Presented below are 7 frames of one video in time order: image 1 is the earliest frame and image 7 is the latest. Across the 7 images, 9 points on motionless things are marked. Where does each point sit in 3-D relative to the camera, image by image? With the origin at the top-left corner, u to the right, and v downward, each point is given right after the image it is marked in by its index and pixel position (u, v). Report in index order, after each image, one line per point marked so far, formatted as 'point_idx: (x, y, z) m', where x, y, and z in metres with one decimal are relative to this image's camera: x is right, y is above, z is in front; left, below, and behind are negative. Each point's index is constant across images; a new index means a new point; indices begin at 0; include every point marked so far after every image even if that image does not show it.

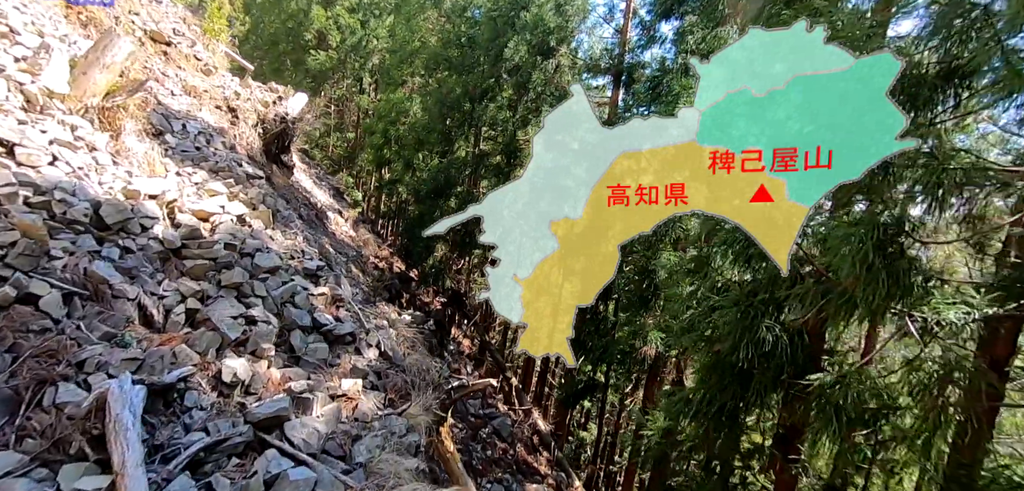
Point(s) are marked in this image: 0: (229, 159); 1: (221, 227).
0: (-3.4, +1.0, +7.0) m
1: (-2.6, +0.2, +5.2) m
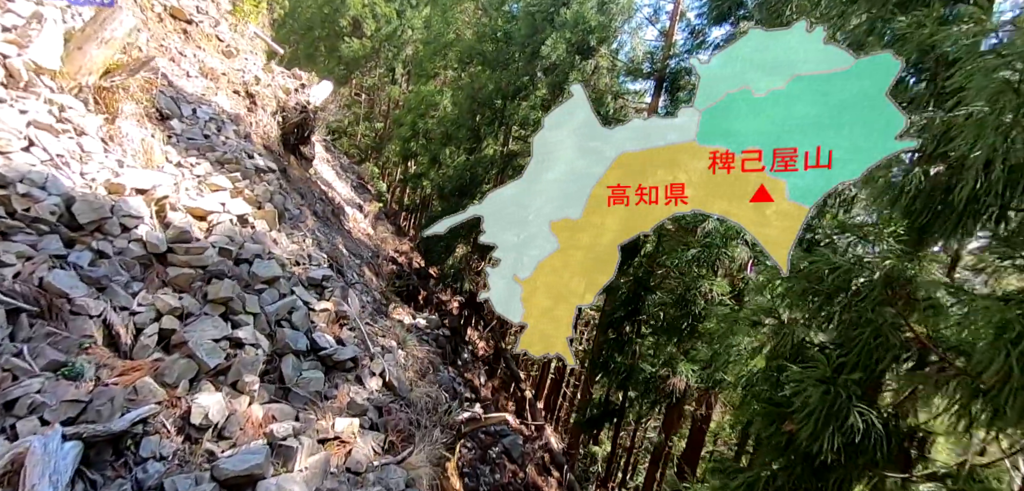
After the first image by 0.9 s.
0: (-3.0, +1.1, +6.4) m
1: (-2.4, +0.1, +4.7) m
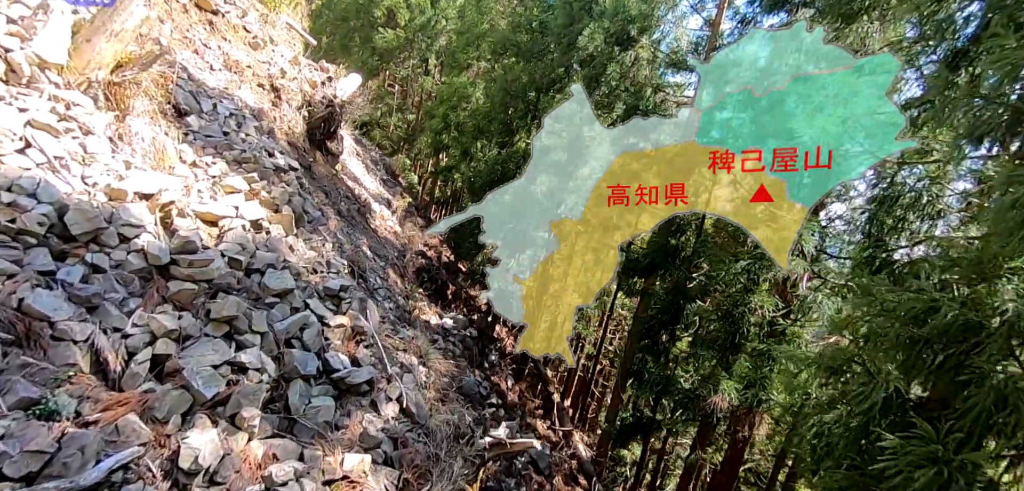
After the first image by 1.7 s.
0: (-2.7, +1.1, +6.1) m
1: (-2.1, +0.1, +4.4) m
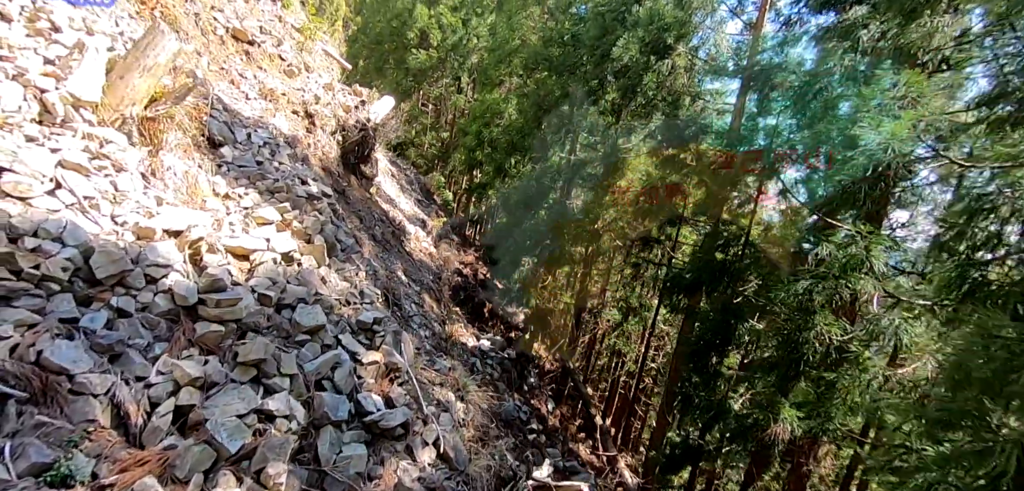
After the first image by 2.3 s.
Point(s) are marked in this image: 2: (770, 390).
0: (-2.3, +0.7, +6.1) m
1: (-1.8, -0.2, +4.2) m
2: (+2.8, -1.6, +6.4) m
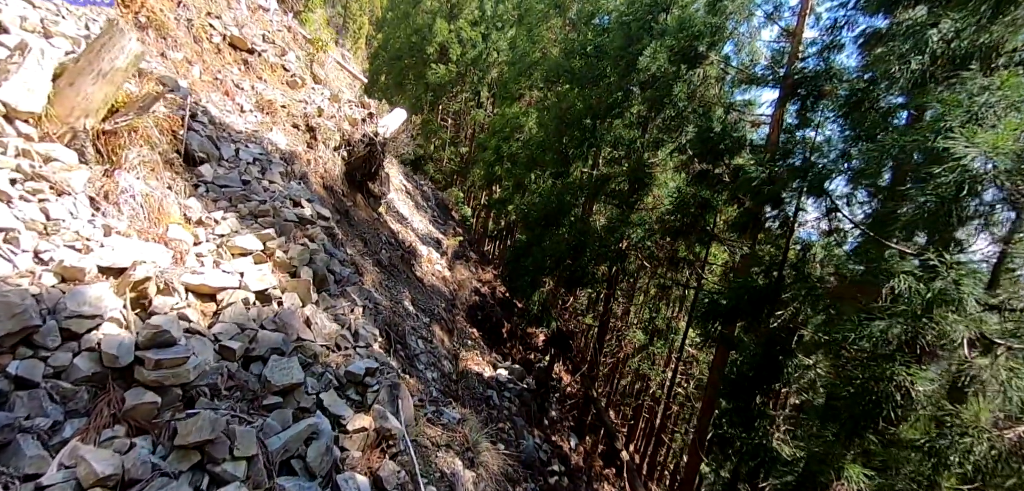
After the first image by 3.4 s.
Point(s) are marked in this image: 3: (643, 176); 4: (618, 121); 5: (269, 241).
0: (-2.1, +0.5, +5.4) m
1: (-1.7, -0.4, +3.5) m
2: (+3.0, -1.9, +5.5) m
3: (+2.2, +1.3, +10.3) m
4: (+1.9, +2.4, +11.0) m
5: (-1.8, 0.0, +4.4) m
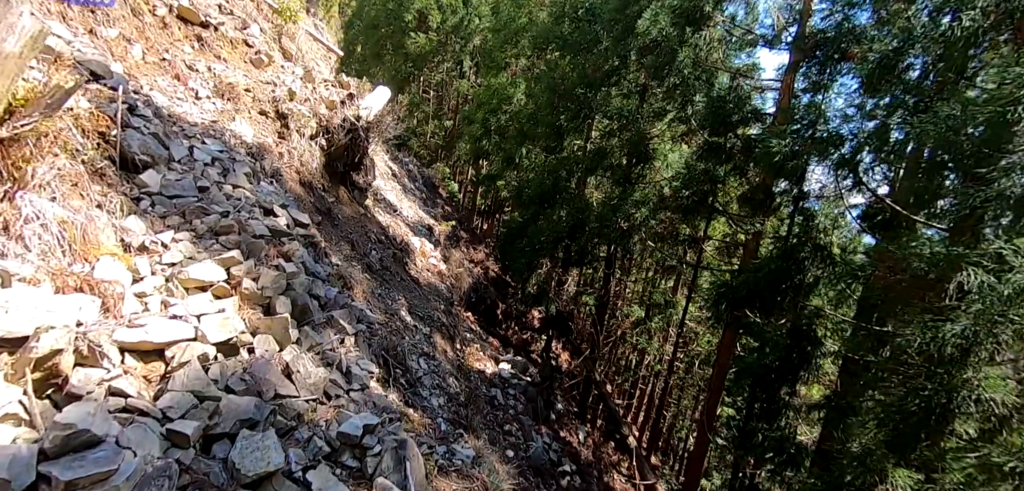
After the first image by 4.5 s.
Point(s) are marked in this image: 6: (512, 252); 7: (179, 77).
0: (-2.0, +0.3, +4.5) m
1: (-1.5, -0.6, +2.7) m
2: (+3.2, -1.9, +4.9) m
3: (+2.1, +1.6, +9.5) m
4: (+1.8, +2.7, +10.1) m
5: (-1.7, -0.1, +3.6) m
6: (0.0, -0.1, +12.3) m
7: (-3.0, +1.5, +5.3) m
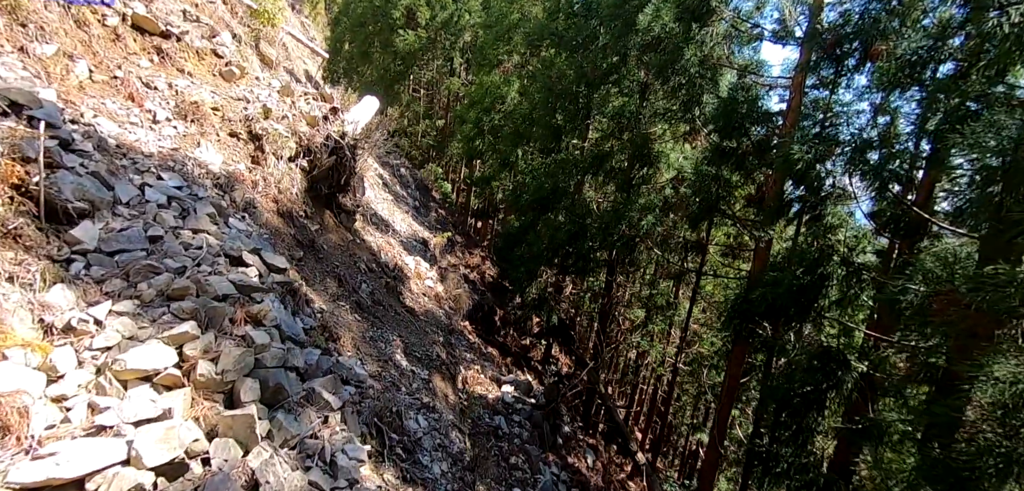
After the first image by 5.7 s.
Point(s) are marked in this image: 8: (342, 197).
0: (-1.9, 0.0, +3.8) m
1: (-1.4, -1.0, +2.0) m
2: (+3.3, -2.1, +4.2) m
3: (+2.1, +1.4, +8.8) m
4: (+1.8, +2.5, +9.4) m
5: (-1.6, -0.5, +2.9) m
6: (0.0, -0.4, +11.7) m
7: (-3.0, +1.2, +4.6) m
8: (-2.0, +0.6, +6.7) m
